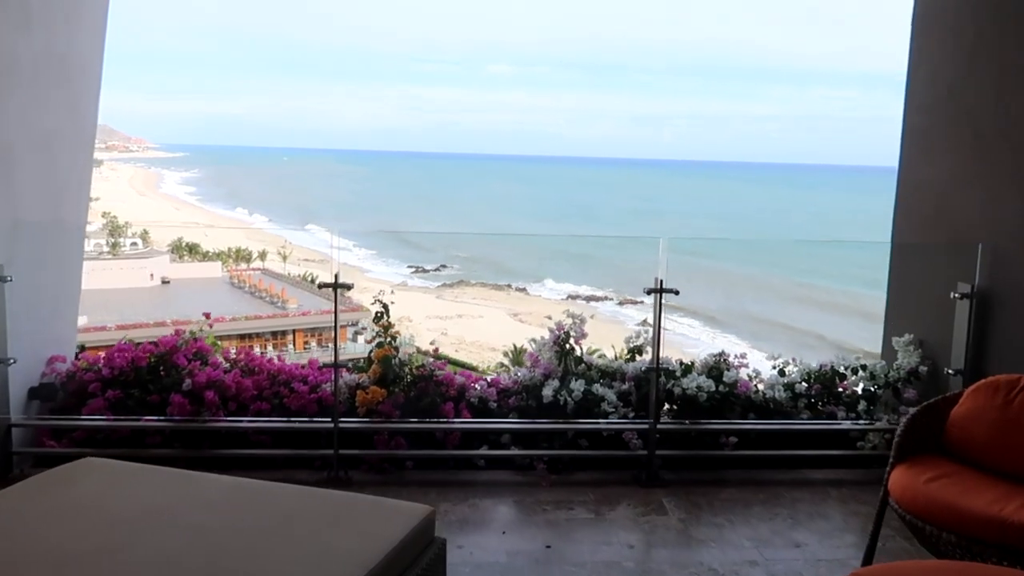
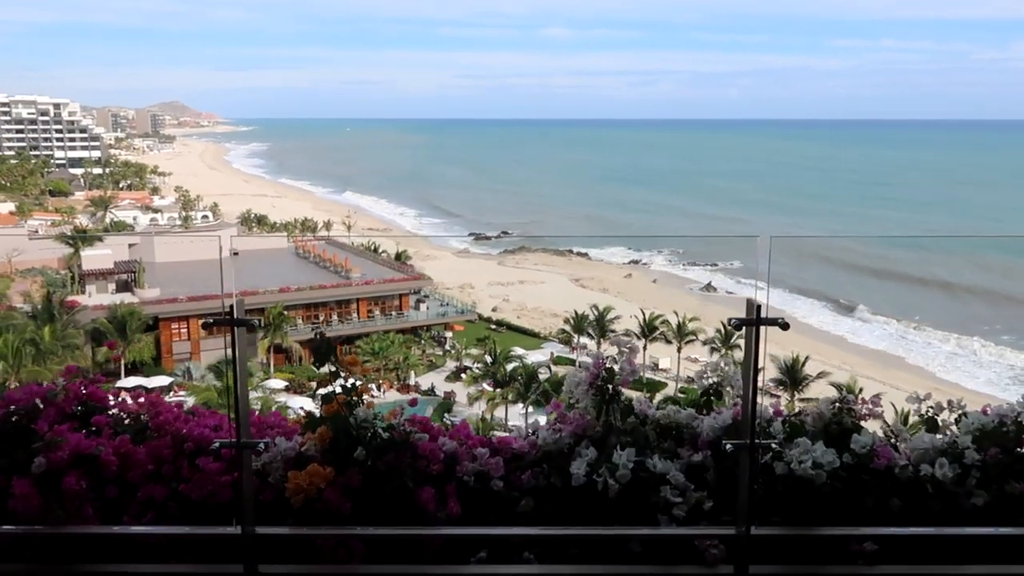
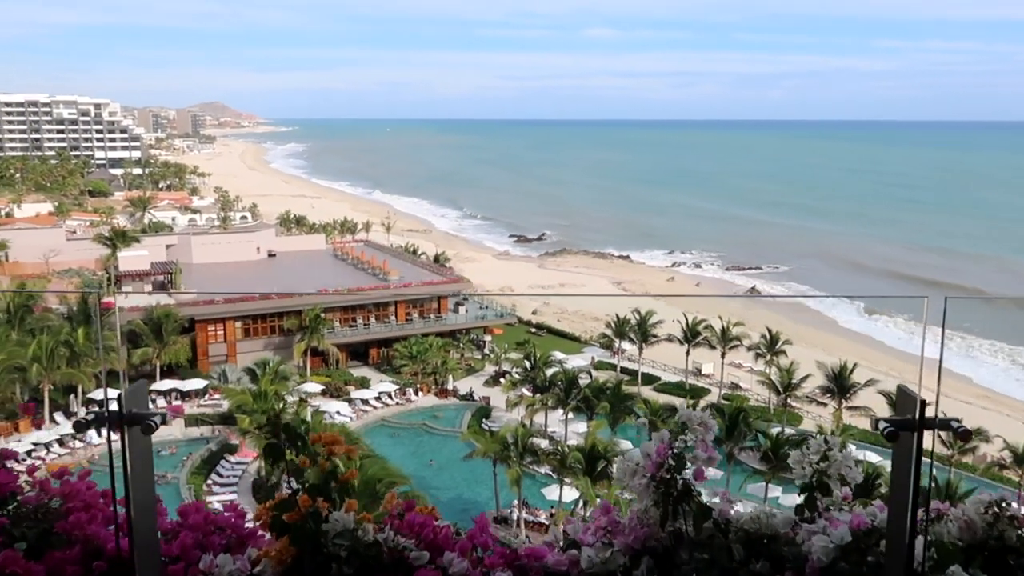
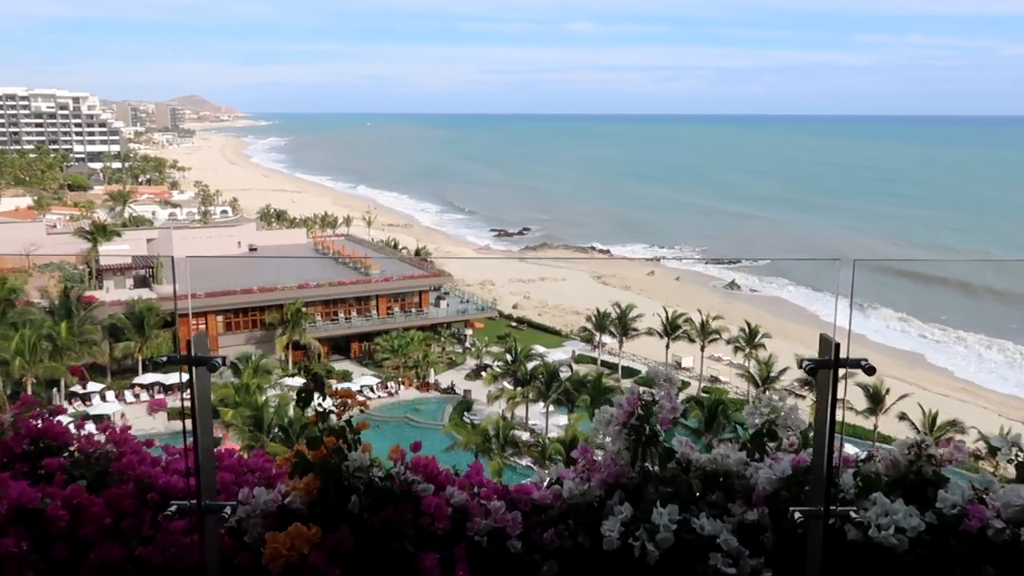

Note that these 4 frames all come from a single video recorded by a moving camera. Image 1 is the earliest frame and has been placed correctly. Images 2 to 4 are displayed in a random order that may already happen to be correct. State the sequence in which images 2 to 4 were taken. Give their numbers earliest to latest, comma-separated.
2, 4, 3
